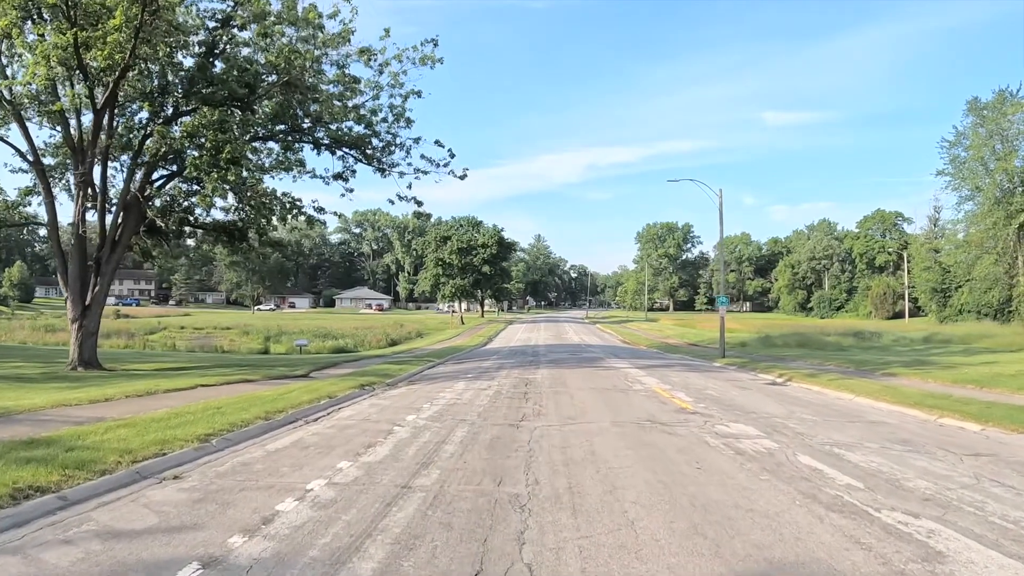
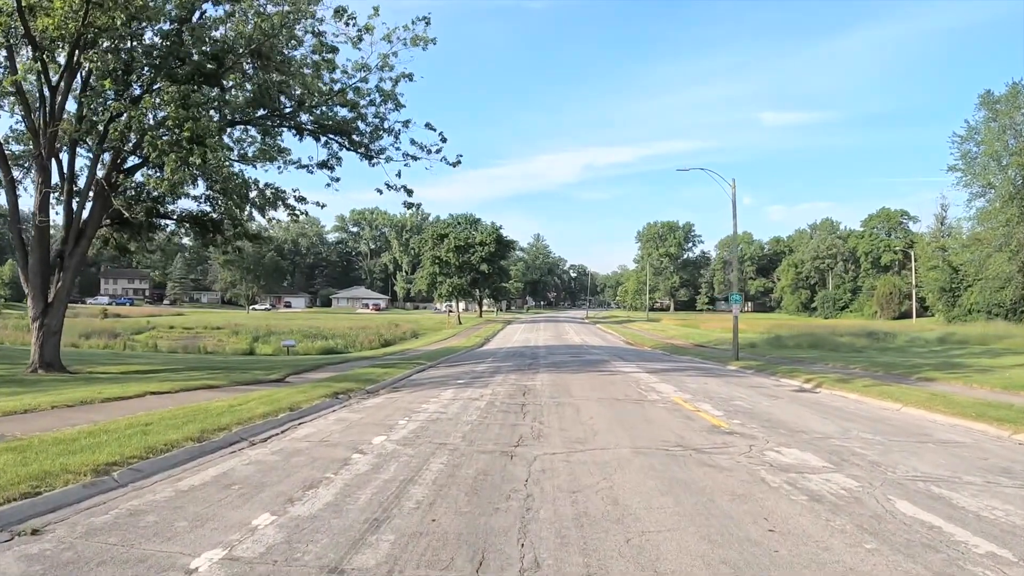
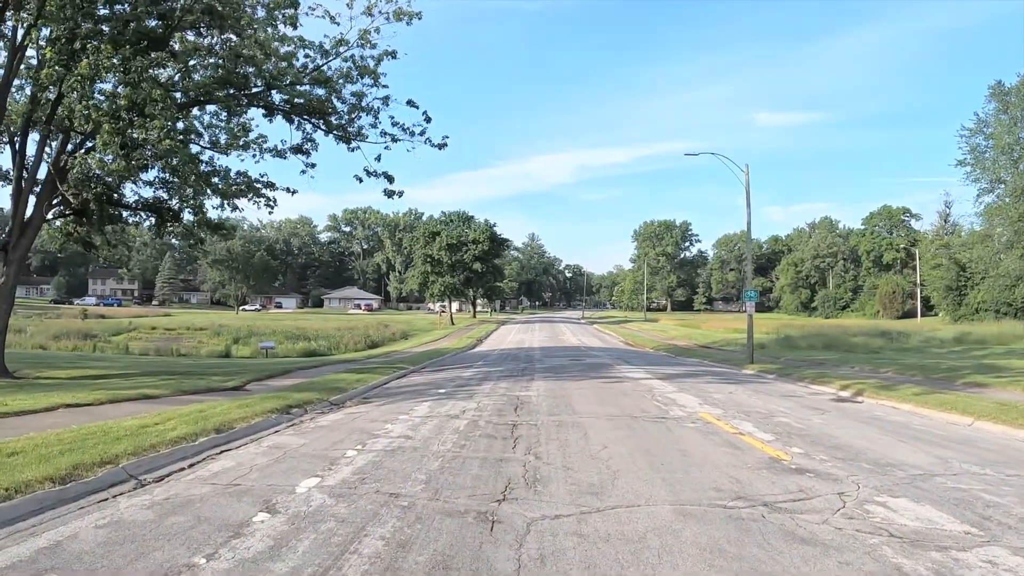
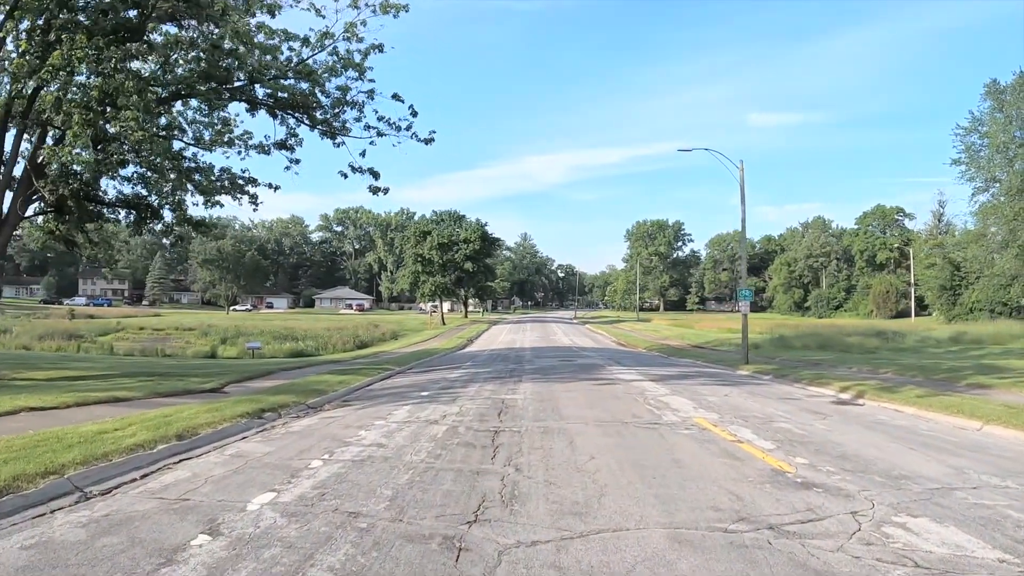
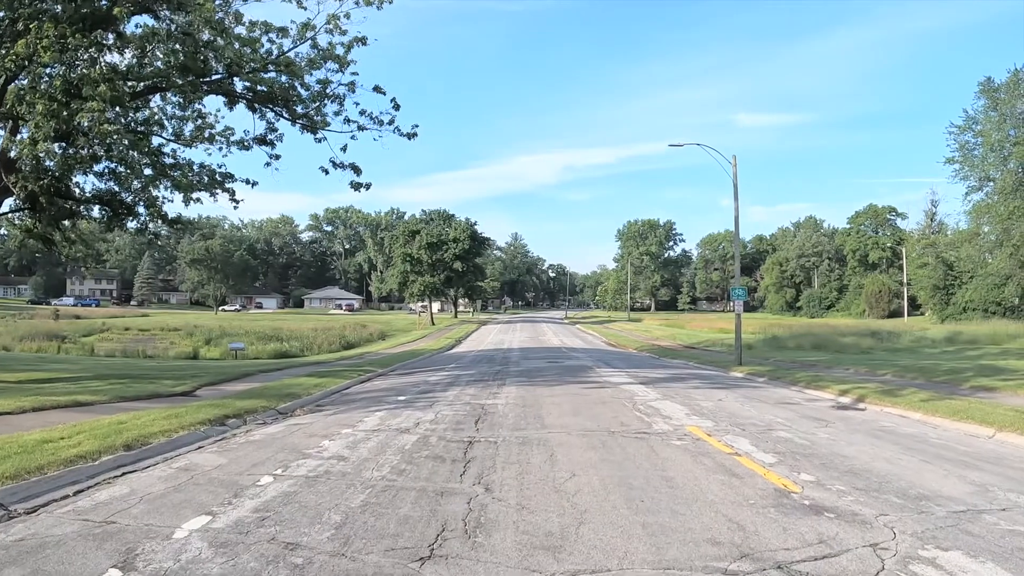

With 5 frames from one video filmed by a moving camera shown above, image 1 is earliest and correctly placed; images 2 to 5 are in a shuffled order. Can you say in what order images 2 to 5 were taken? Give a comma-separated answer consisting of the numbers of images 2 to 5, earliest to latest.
2, 3, 4, 5
